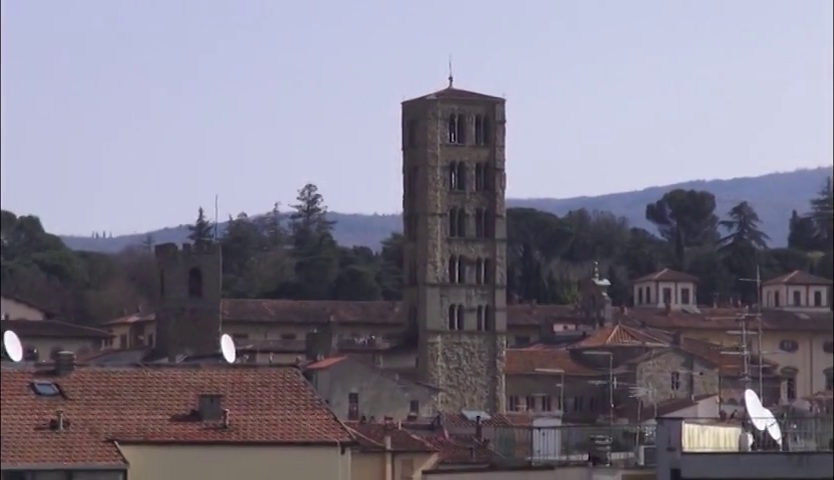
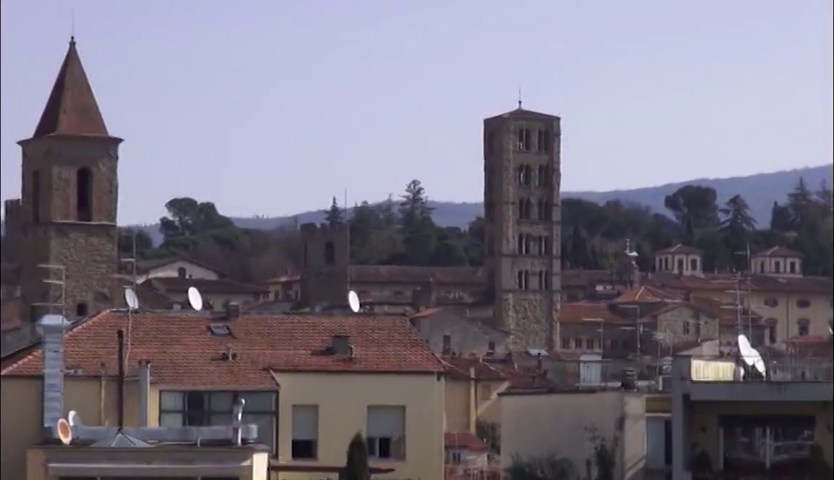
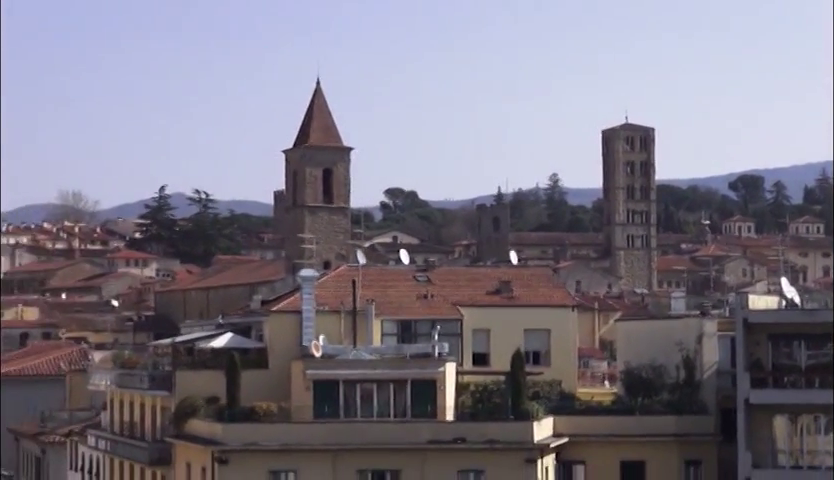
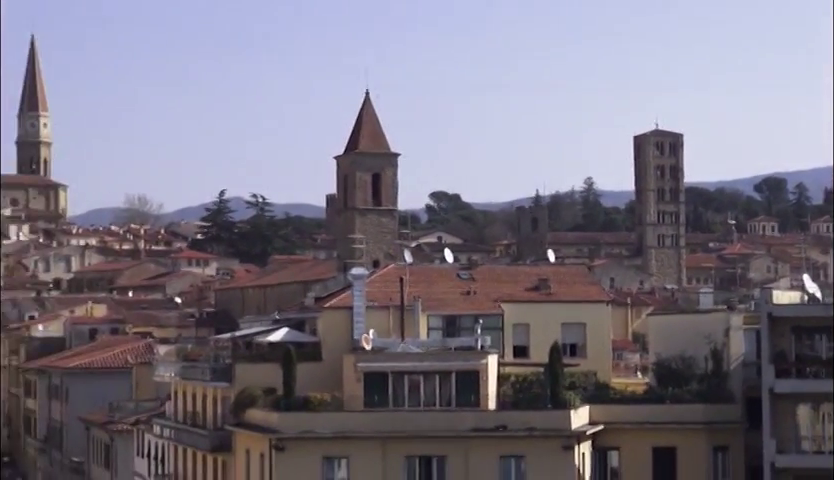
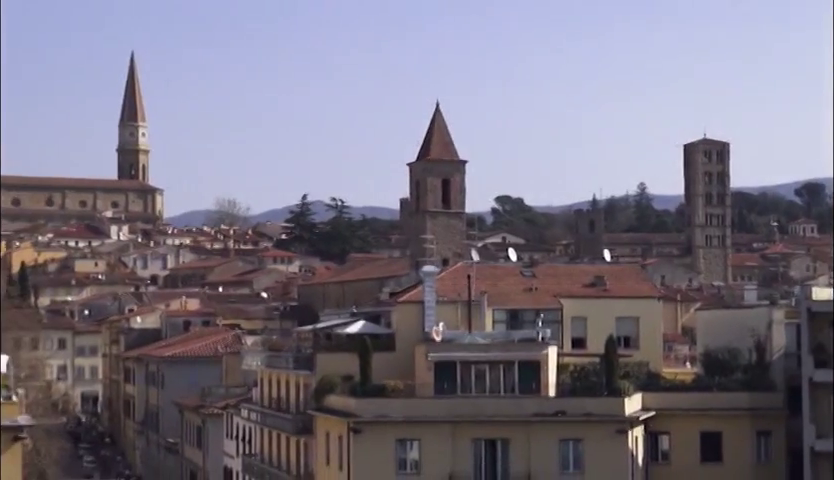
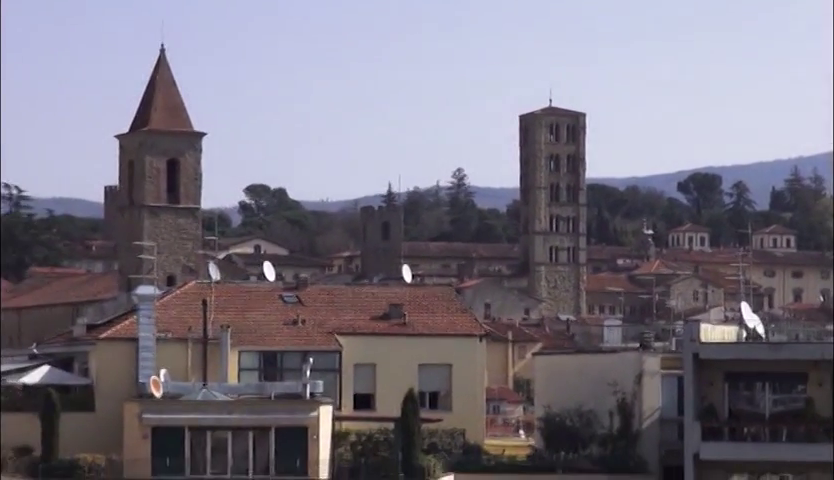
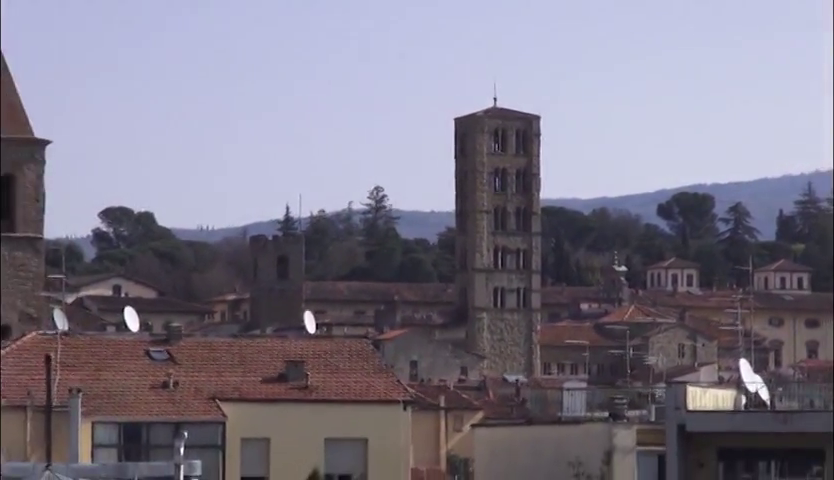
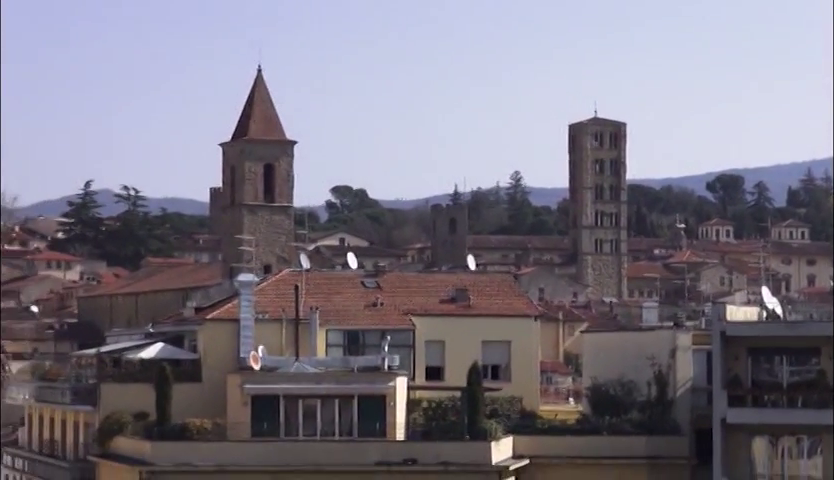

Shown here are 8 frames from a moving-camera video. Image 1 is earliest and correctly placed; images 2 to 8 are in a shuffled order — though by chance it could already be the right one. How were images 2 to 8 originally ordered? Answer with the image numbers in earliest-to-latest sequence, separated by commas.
7, 2, 6, 8, 3, 4, 5
